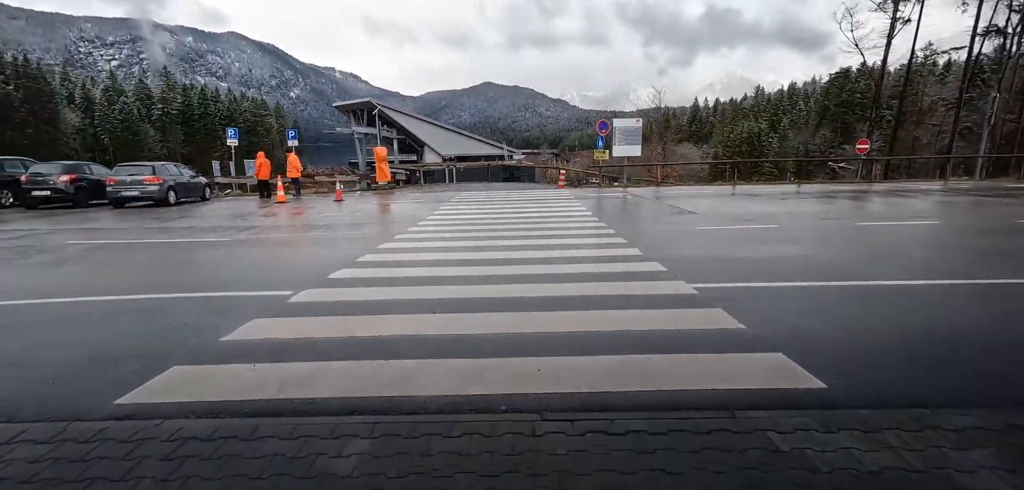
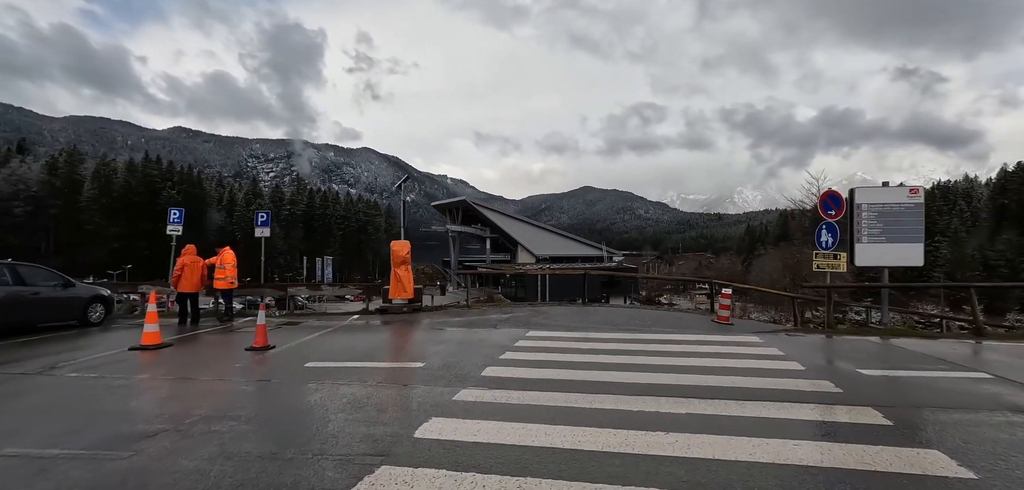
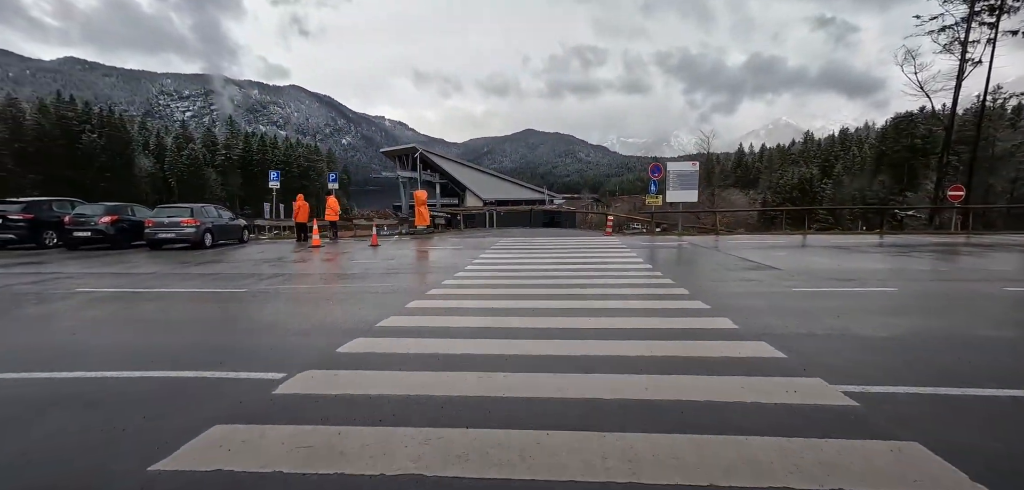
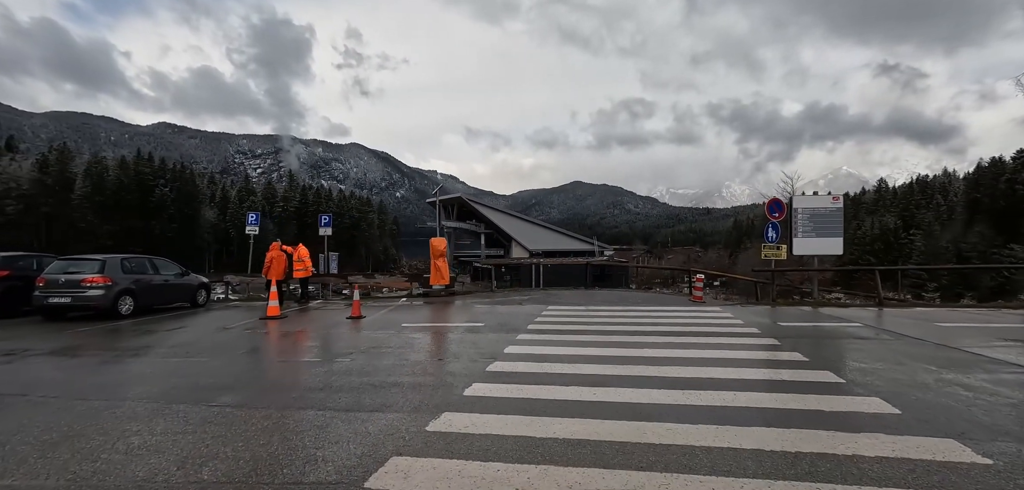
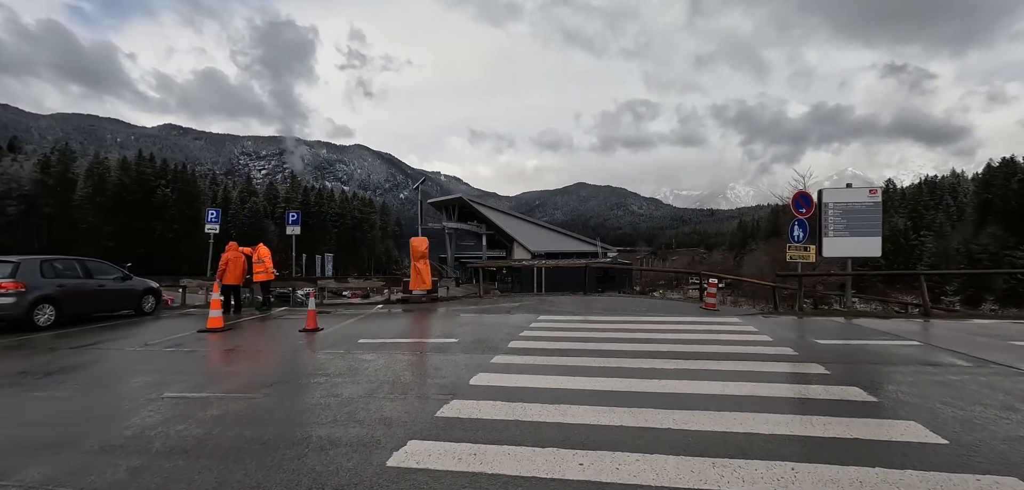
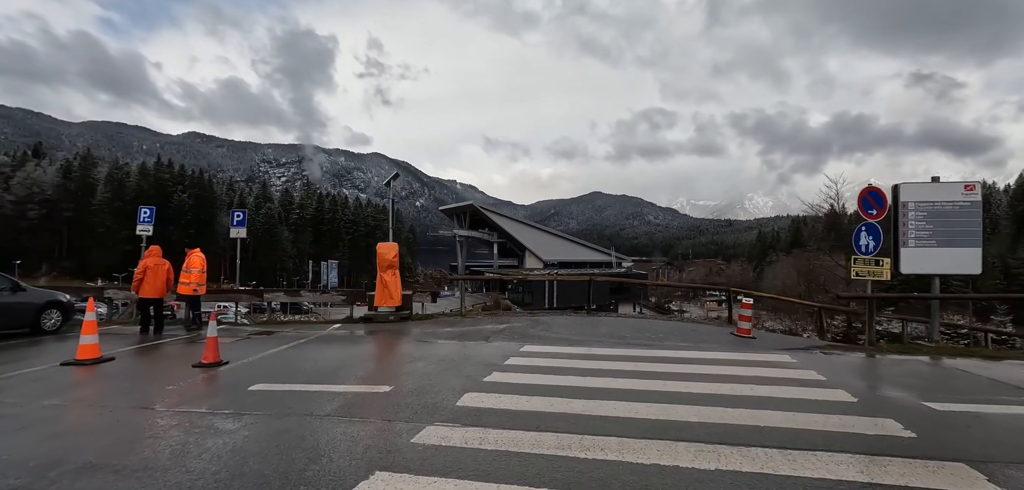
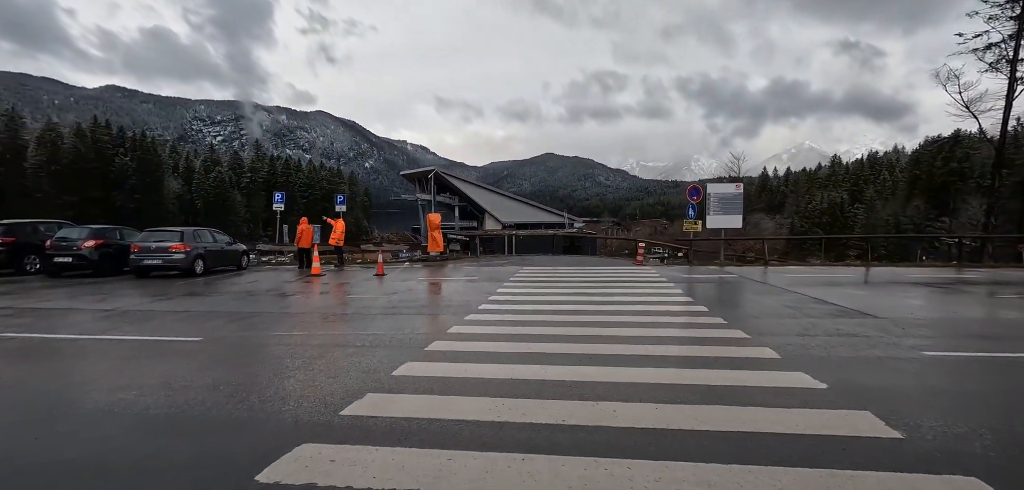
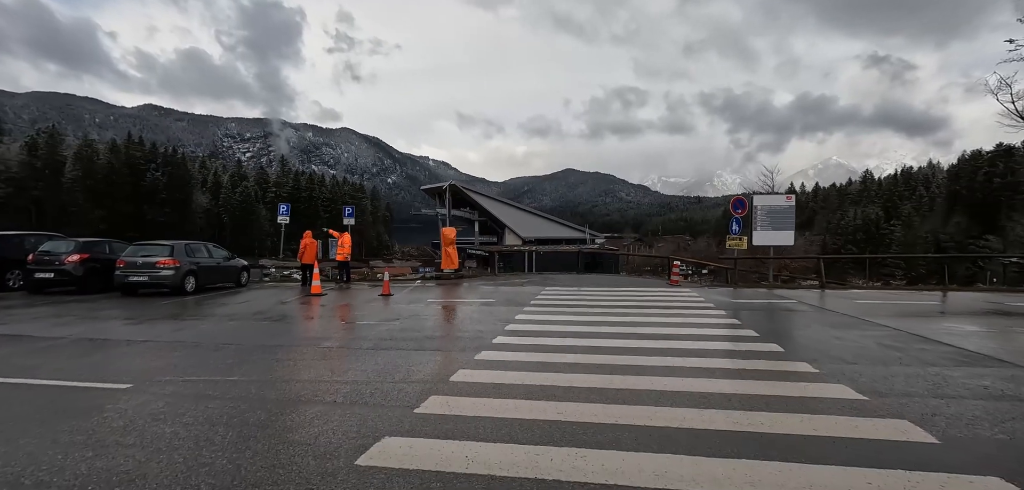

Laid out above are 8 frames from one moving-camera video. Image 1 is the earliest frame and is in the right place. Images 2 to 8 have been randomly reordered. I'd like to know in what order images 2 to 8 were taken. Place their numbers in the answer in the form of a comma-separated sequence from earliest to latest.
3, 7, 8, 4, 5, 2, 6
